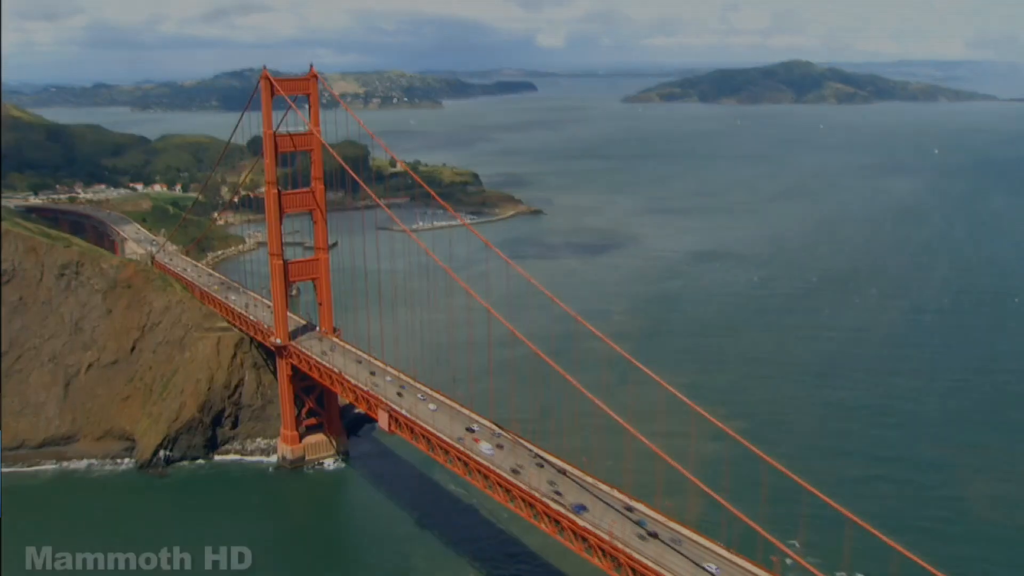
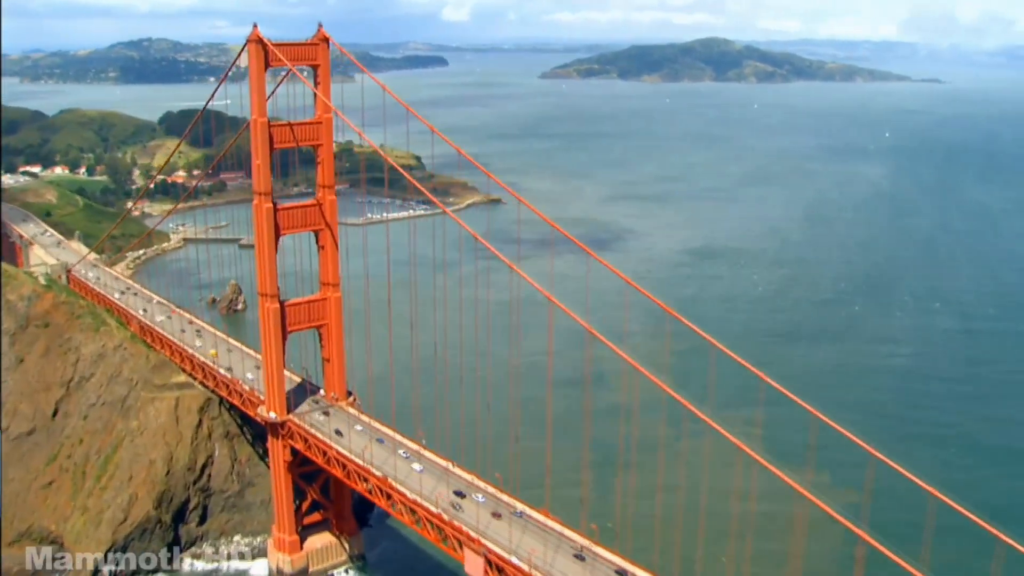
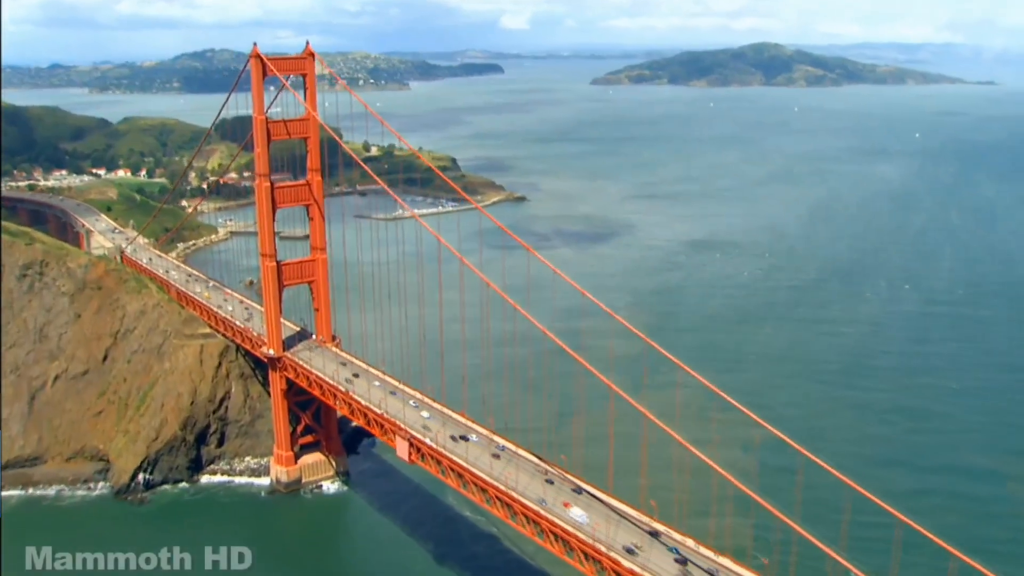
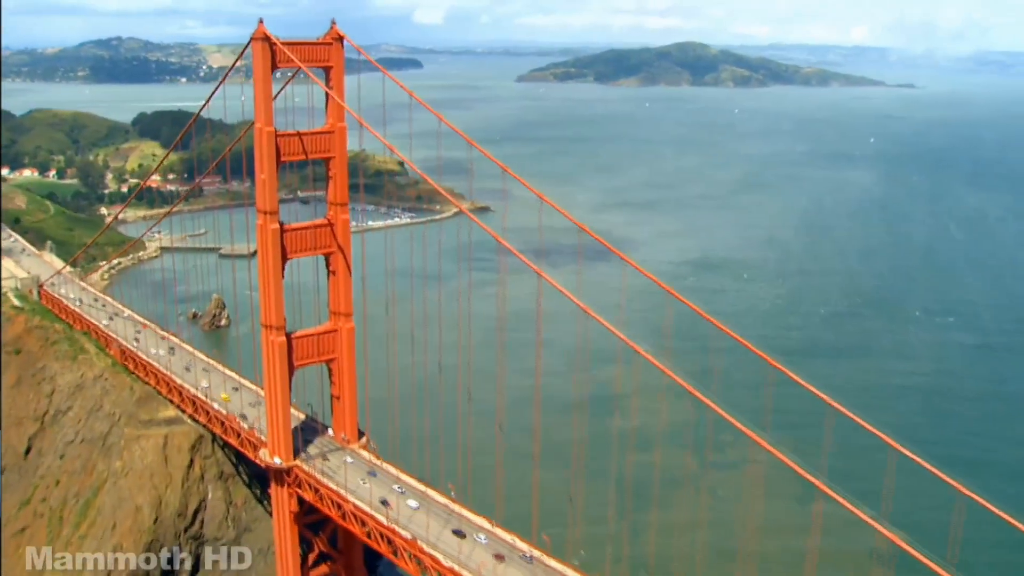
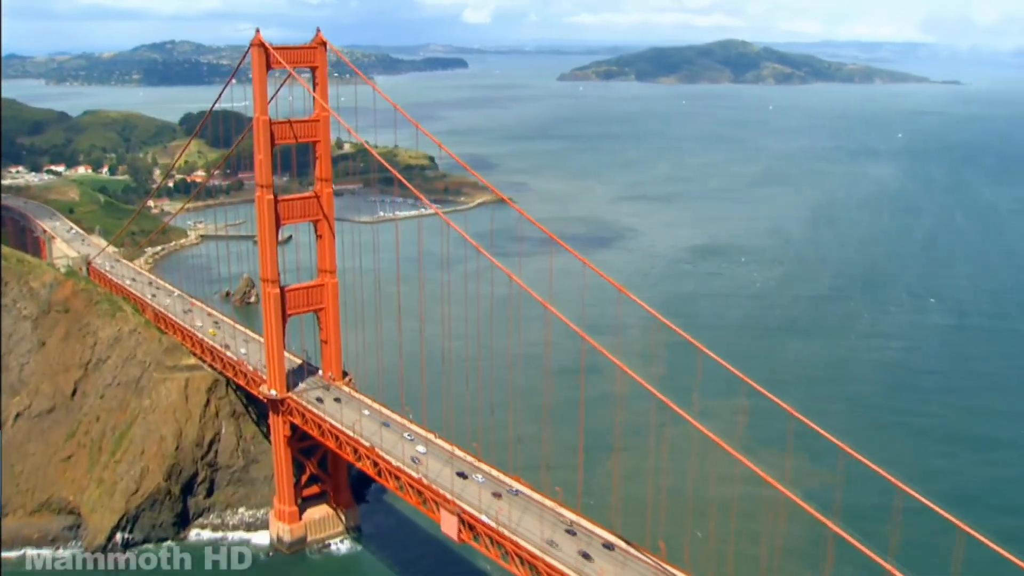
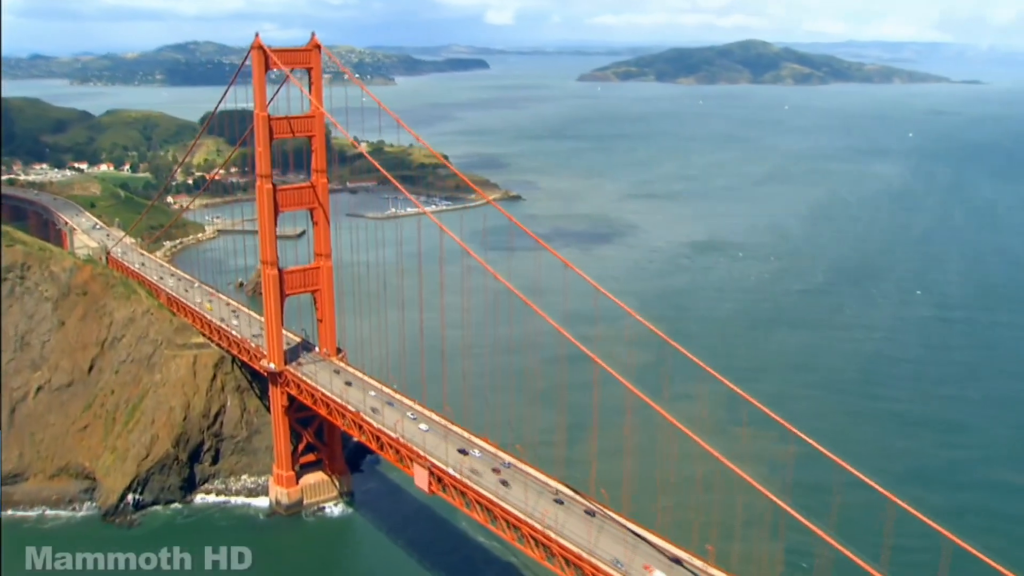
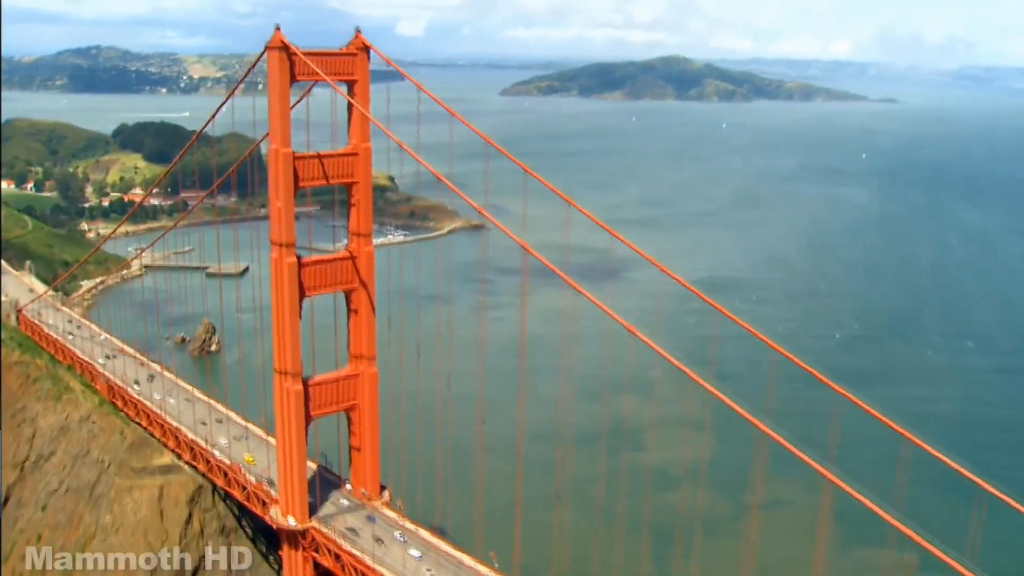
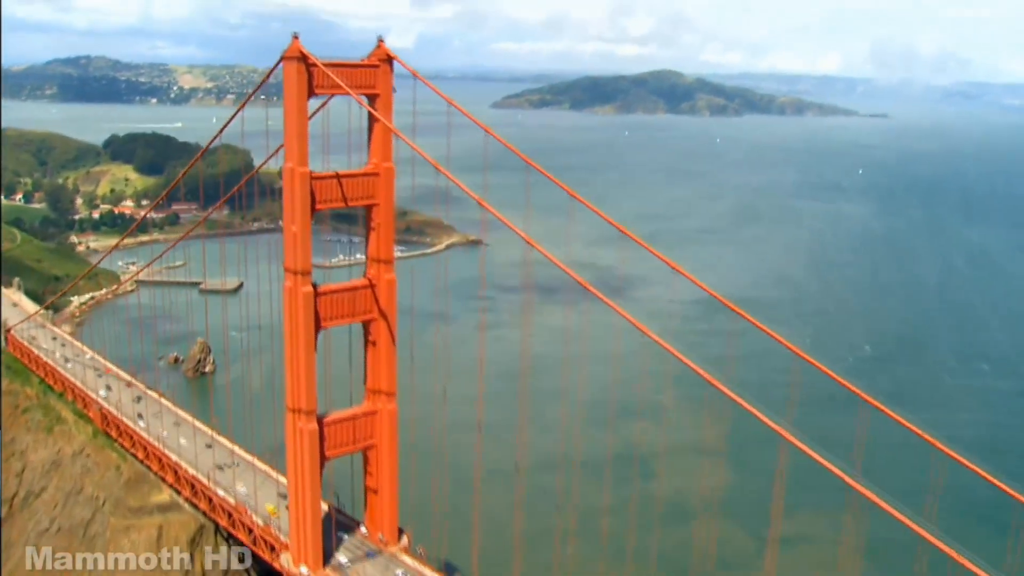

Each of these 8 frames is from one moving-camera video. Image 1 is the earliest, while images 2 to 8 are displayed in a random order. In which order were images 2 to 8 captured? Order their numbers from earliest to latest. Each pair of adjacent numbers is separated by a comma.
3, 6, 5, 2, 4, 7, 8
